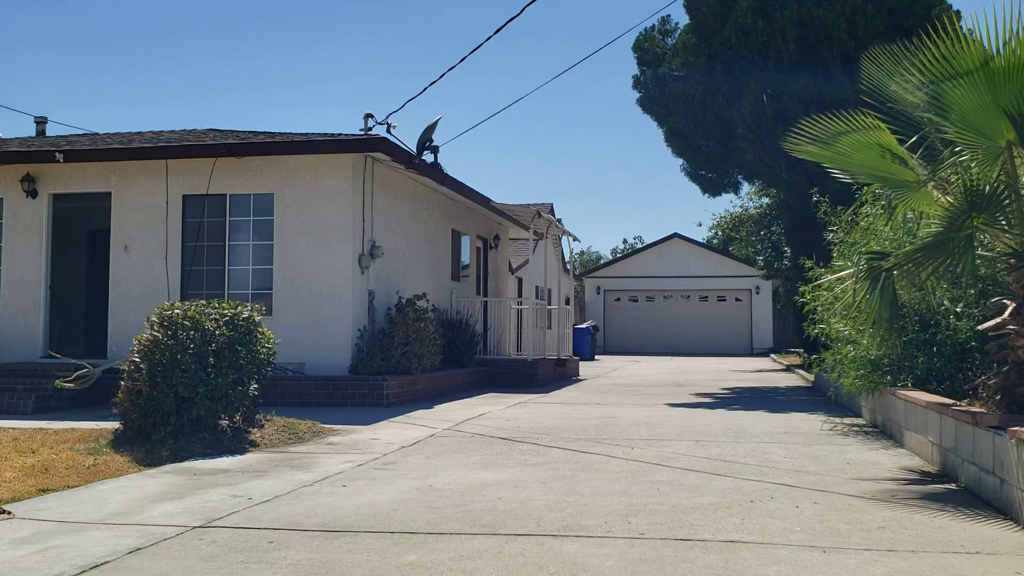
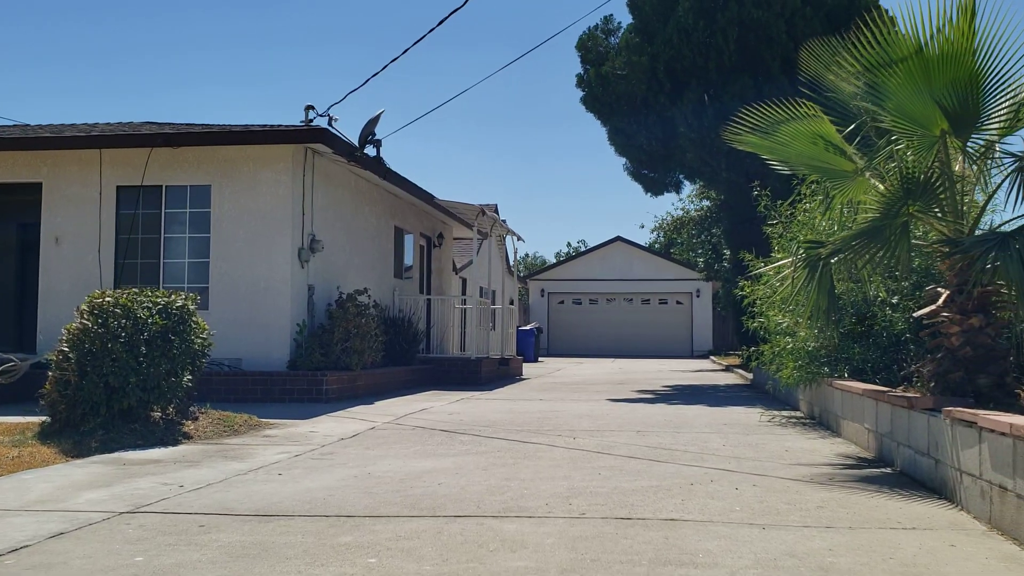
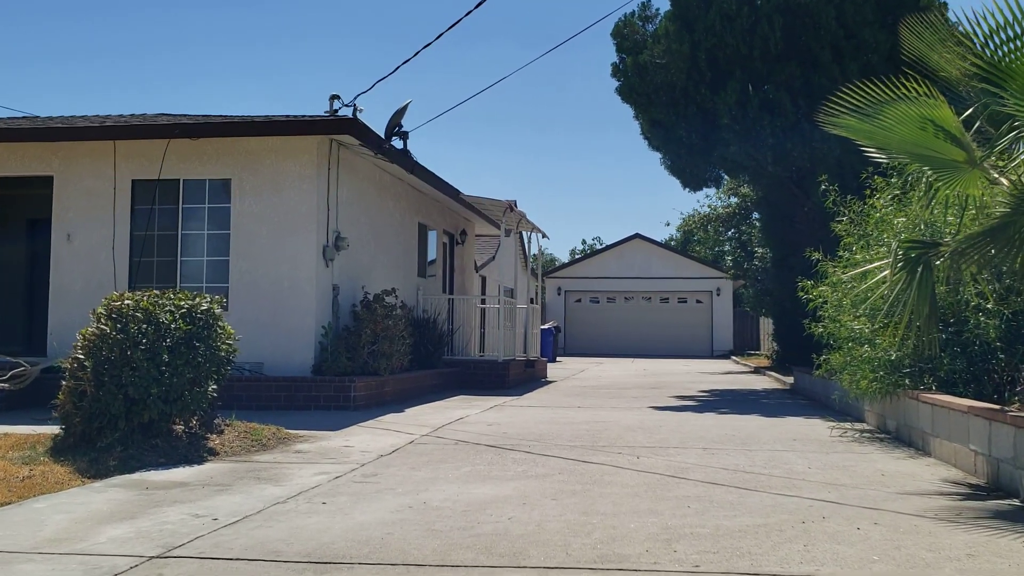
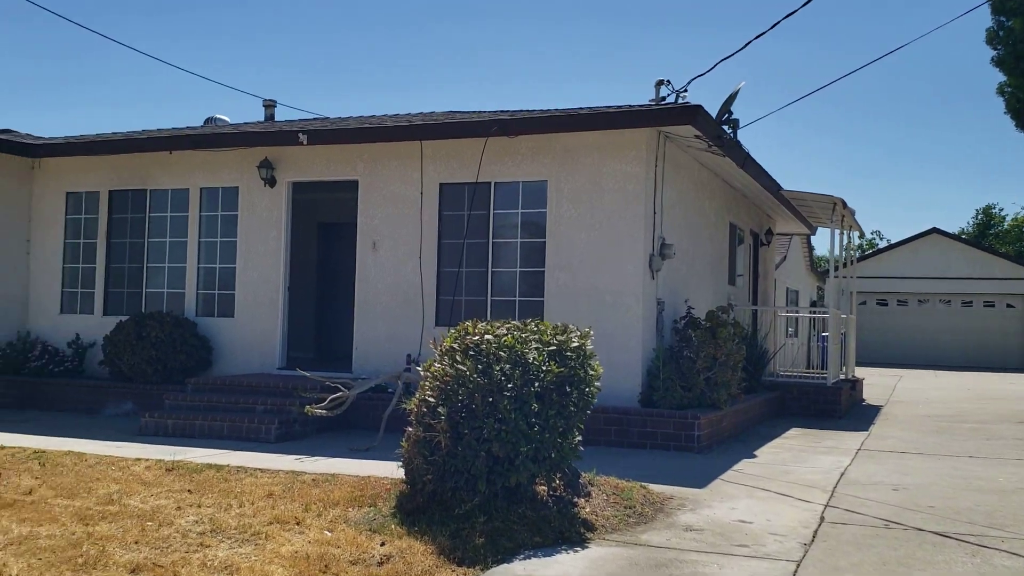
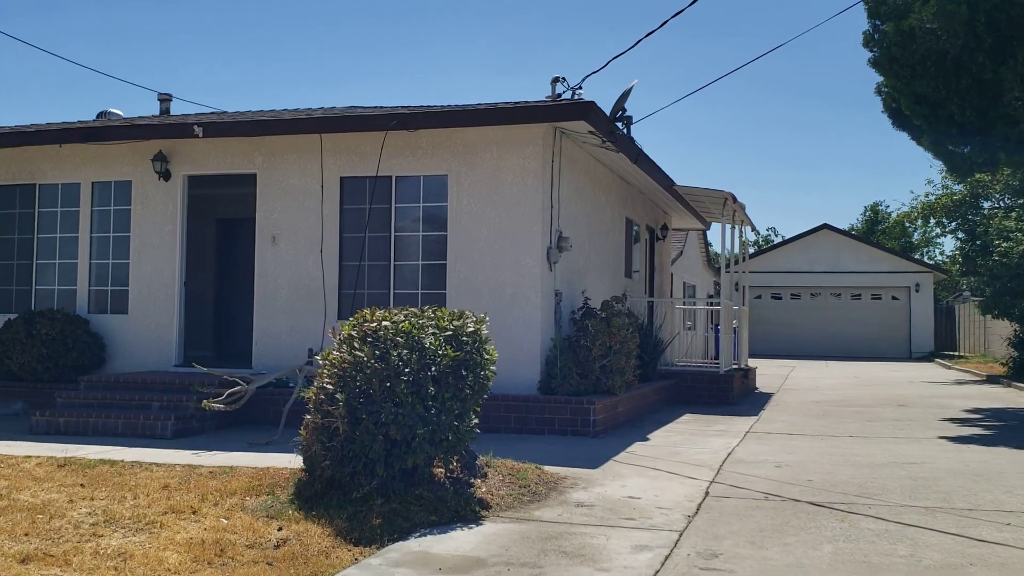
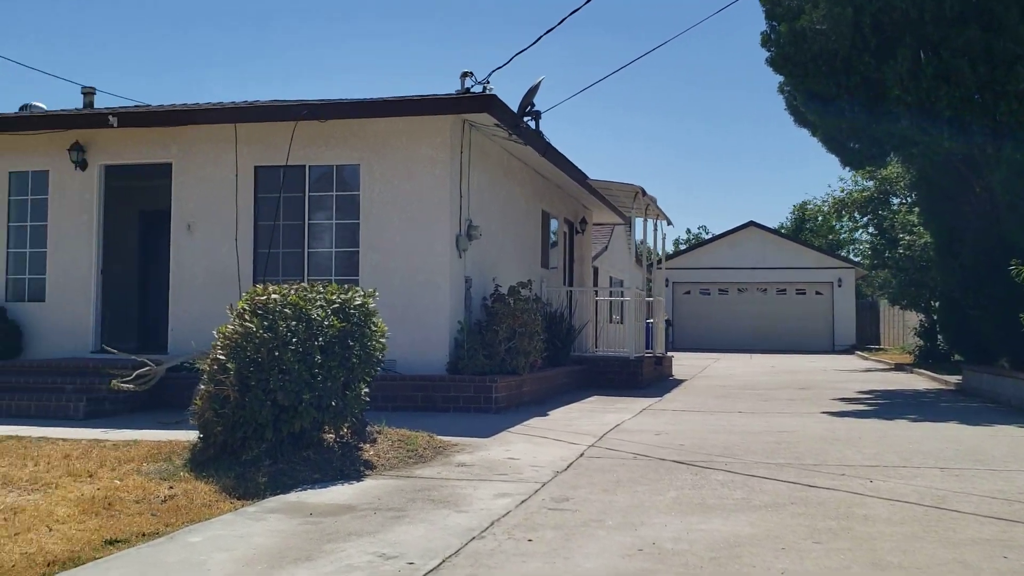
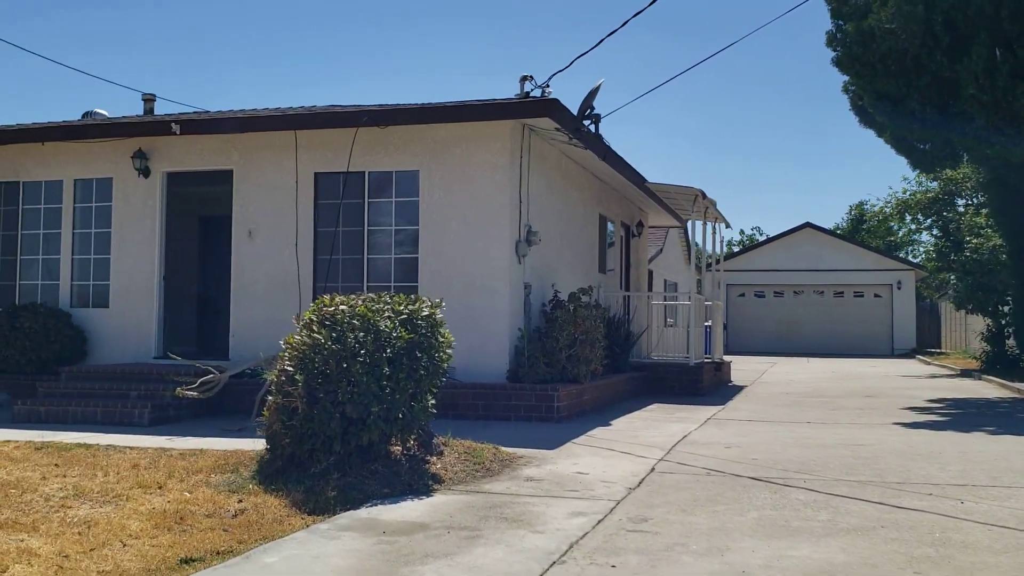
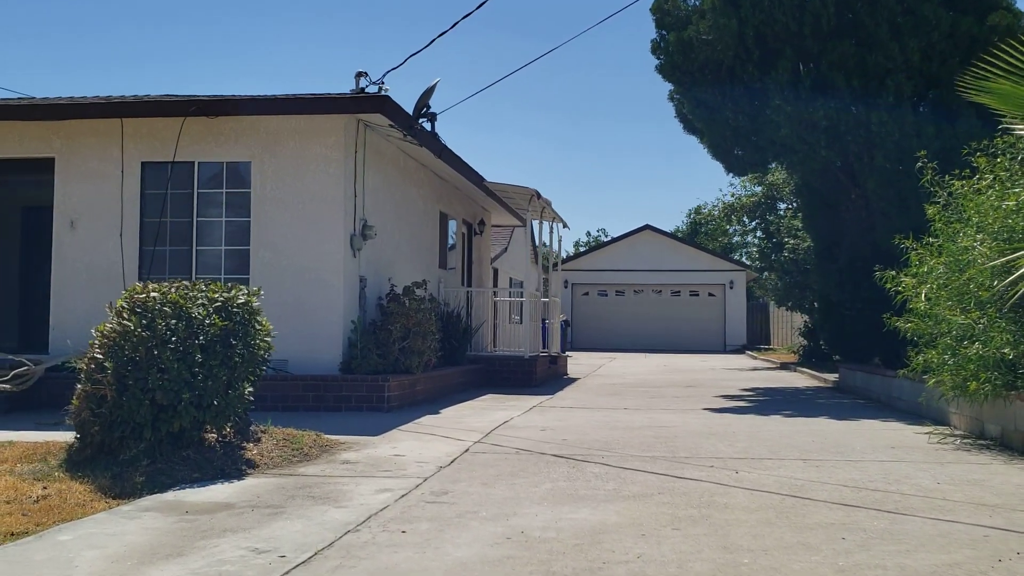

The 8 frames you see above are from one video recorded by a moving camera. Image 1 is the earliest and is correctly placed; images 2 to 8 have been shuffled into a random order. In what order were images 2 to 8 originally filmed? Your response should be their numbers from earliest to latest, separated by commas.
2, 3, 8, 6, 7, 5, 4
